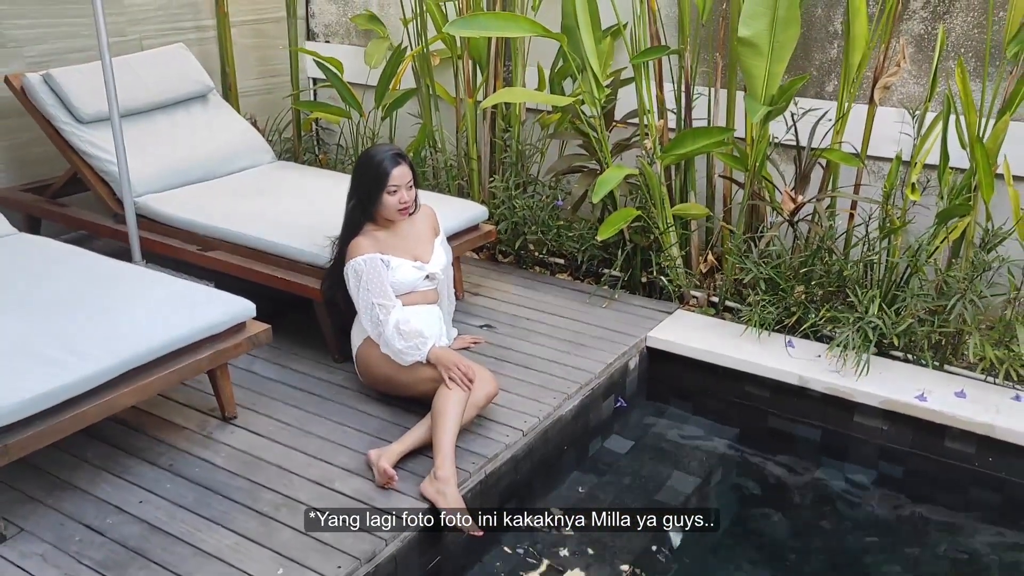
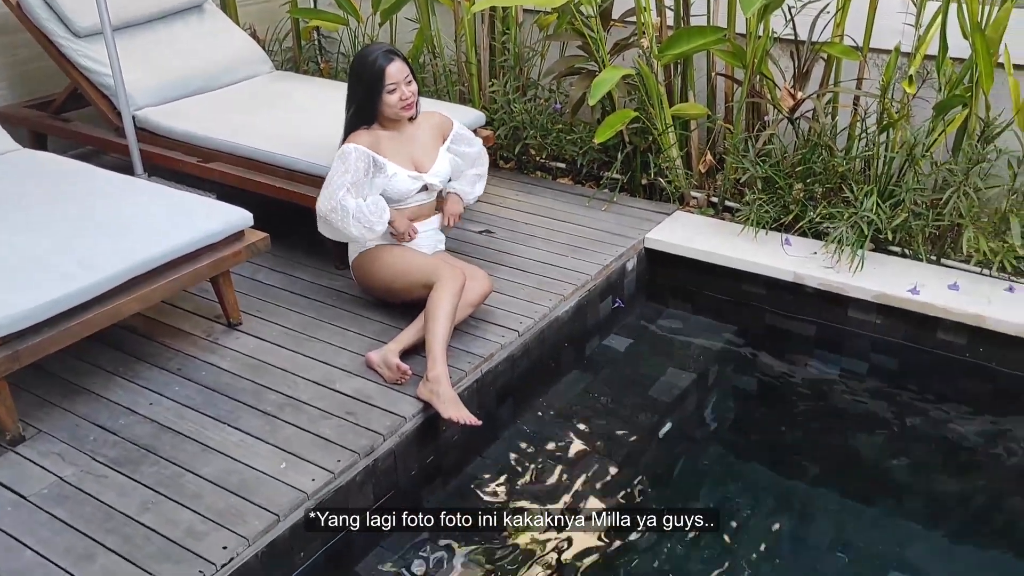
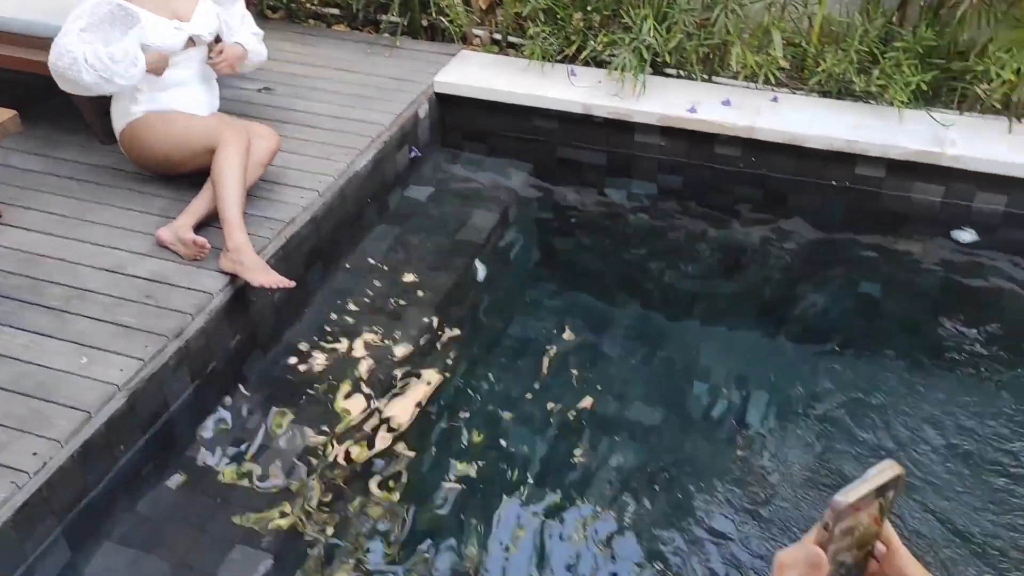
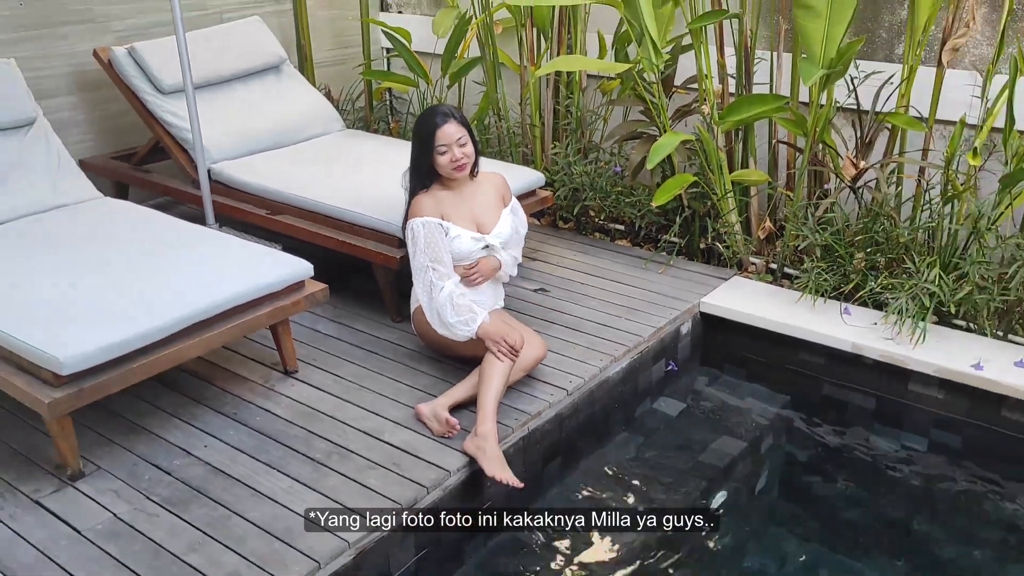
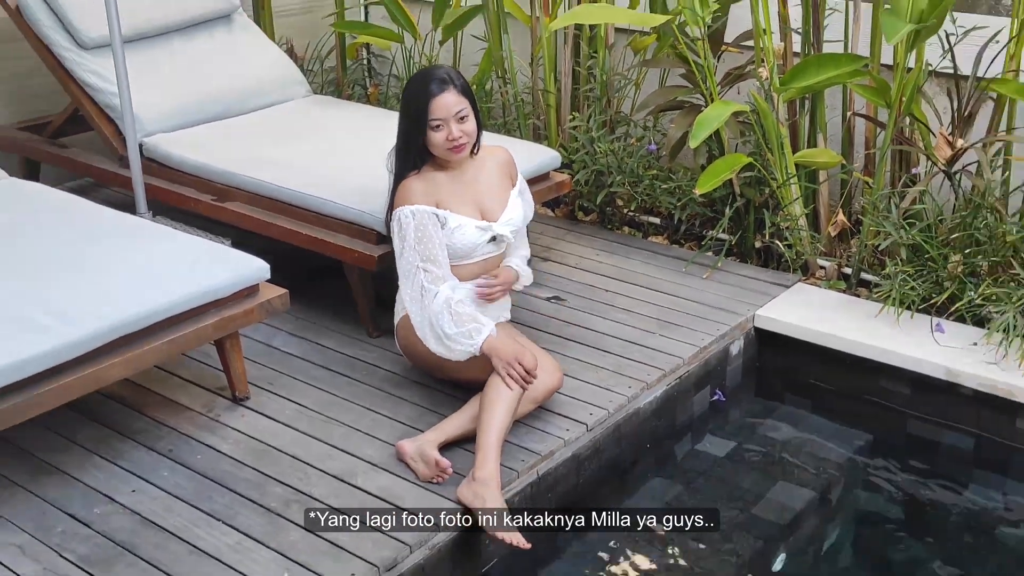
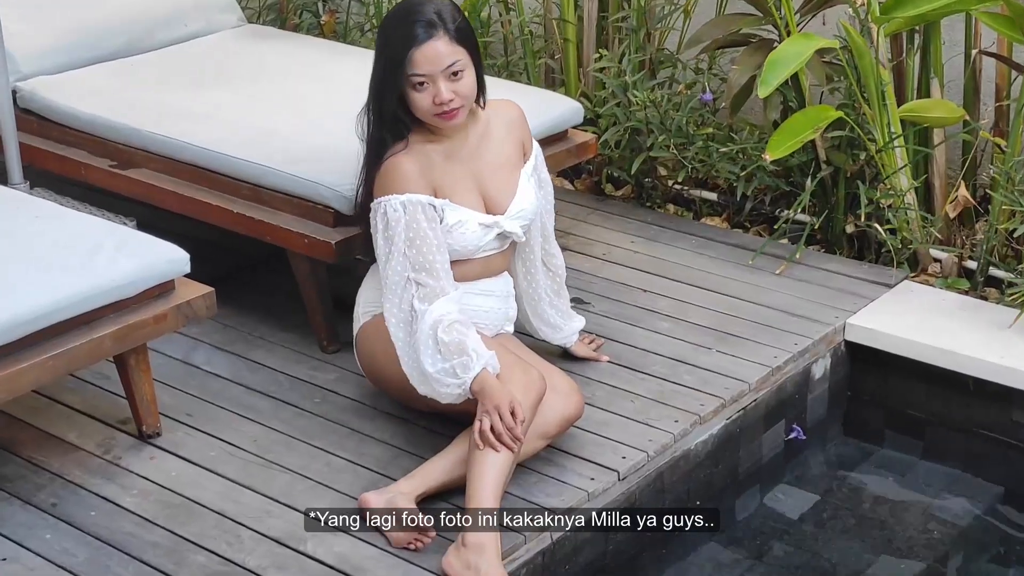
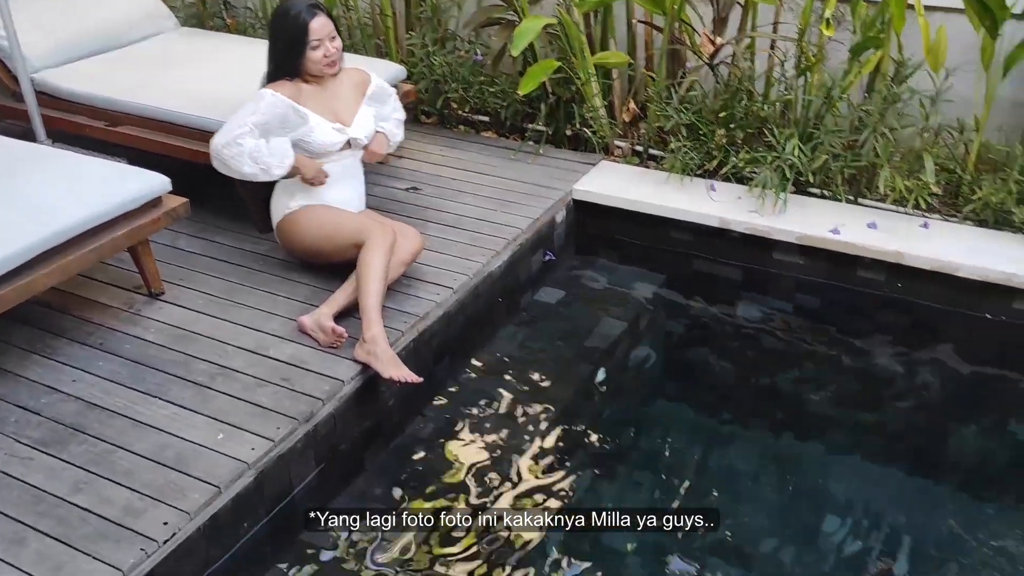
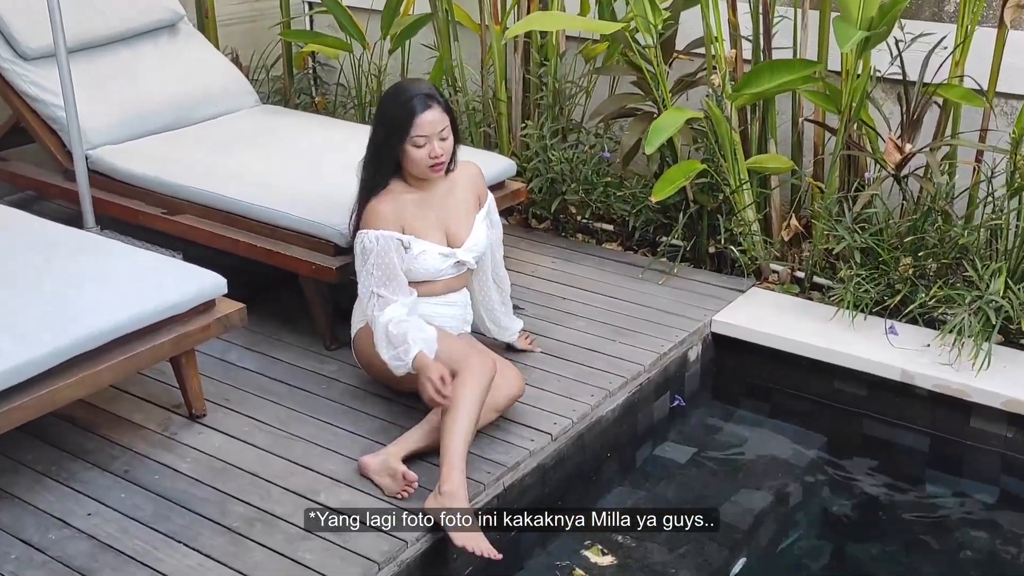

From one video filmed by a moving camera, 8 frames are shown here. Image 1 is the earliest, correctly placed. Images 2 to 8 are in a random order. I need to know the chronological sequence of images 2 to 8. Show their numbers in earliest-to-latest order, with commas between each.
8, 6, 5, 4, 2, 7, 3
